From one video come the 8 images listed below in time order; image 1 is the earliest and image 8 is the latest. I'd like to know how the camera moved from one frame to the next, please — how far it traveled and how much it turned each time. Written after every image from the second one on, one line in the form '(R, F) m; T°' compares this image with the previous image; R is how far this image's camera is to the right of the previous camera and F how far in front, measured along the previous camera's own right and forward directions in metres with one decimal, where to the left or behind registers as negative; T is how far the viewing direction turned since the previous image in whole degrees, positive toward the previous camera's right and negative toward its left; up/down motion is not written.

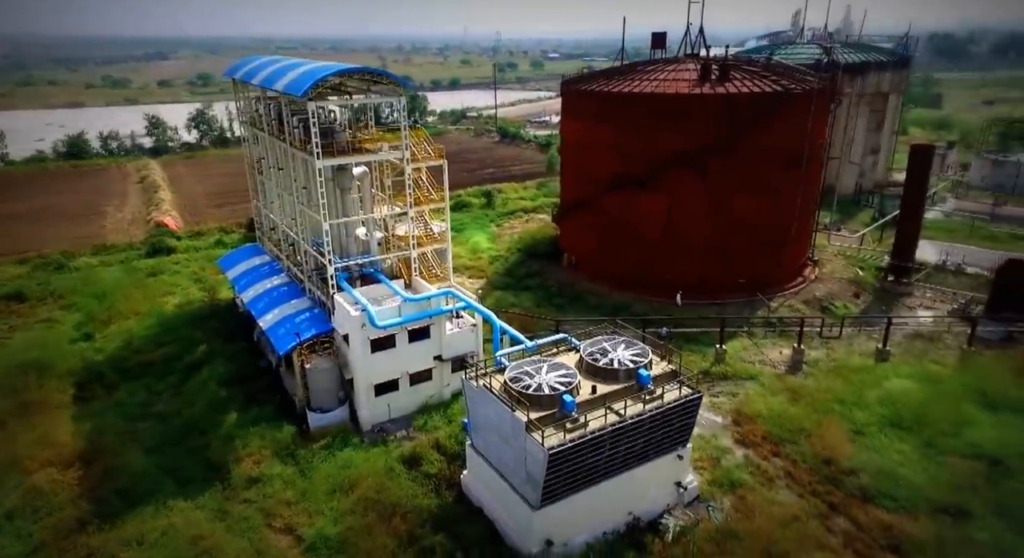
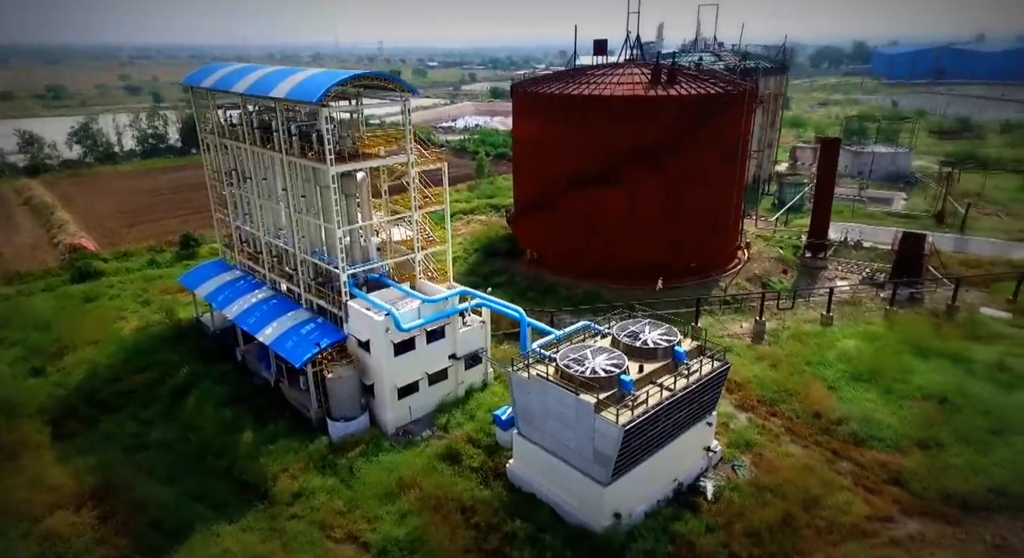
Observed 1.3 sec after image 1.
(-4.2, -0.4) m; +11°
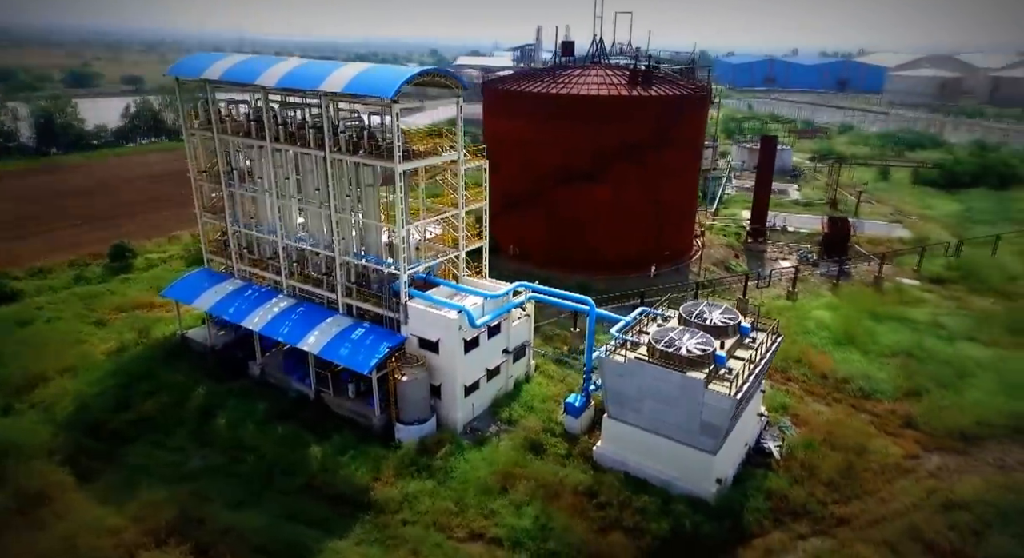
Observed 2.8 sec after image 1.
(-6.3, +0.3) m; +13°
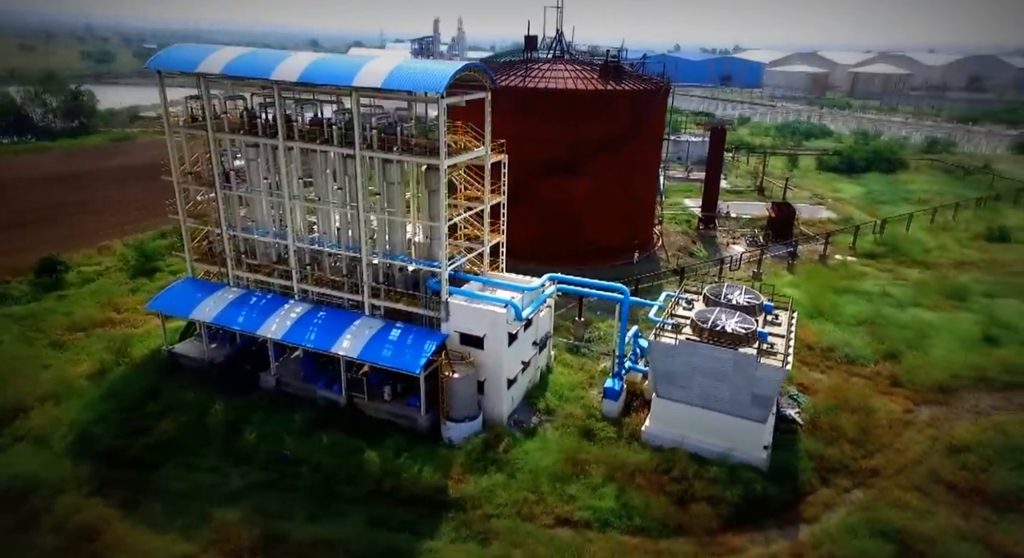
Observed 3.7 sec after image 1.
(-4.3, +0.1) m; +9°
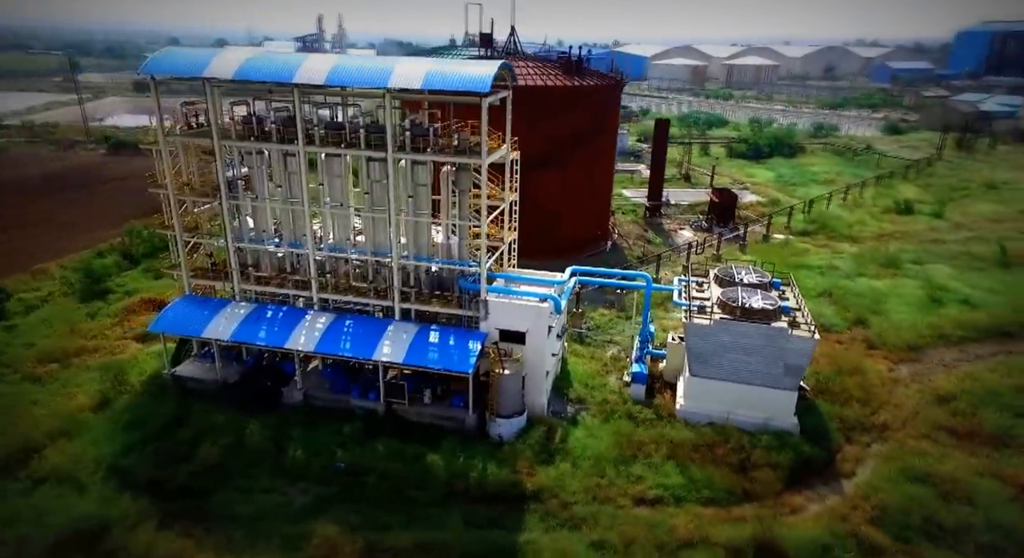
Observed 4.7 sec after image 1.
(-4.3, +0.1) m; +9°
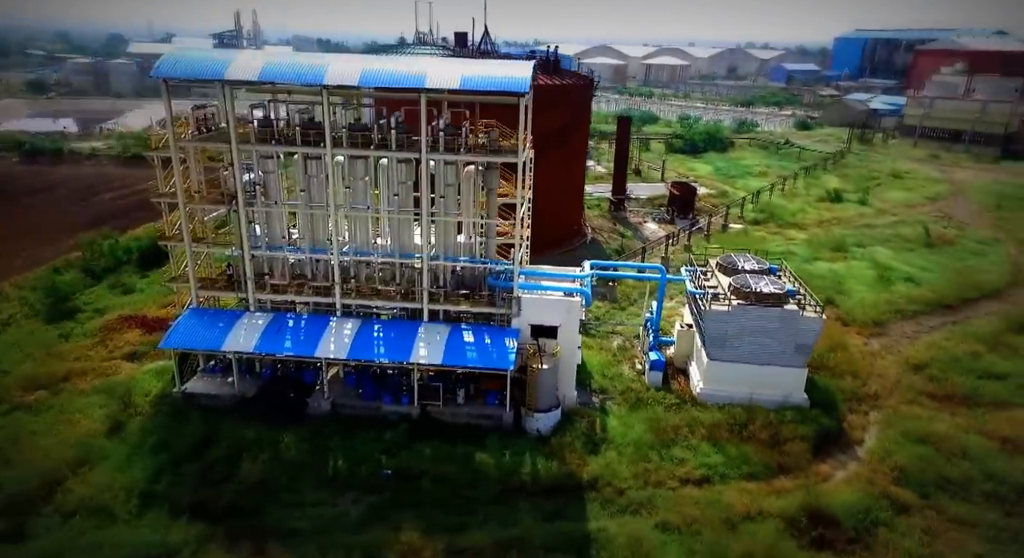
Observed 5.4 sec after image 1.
(-3.3, -0.1) m; +7°
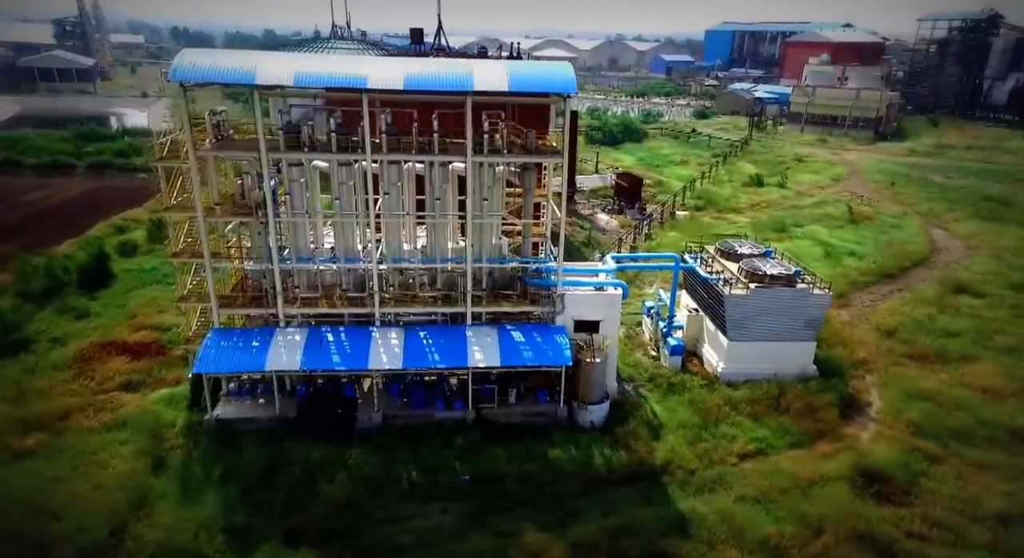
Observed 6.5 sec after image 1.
(-4.4, +0.1) m; +9°
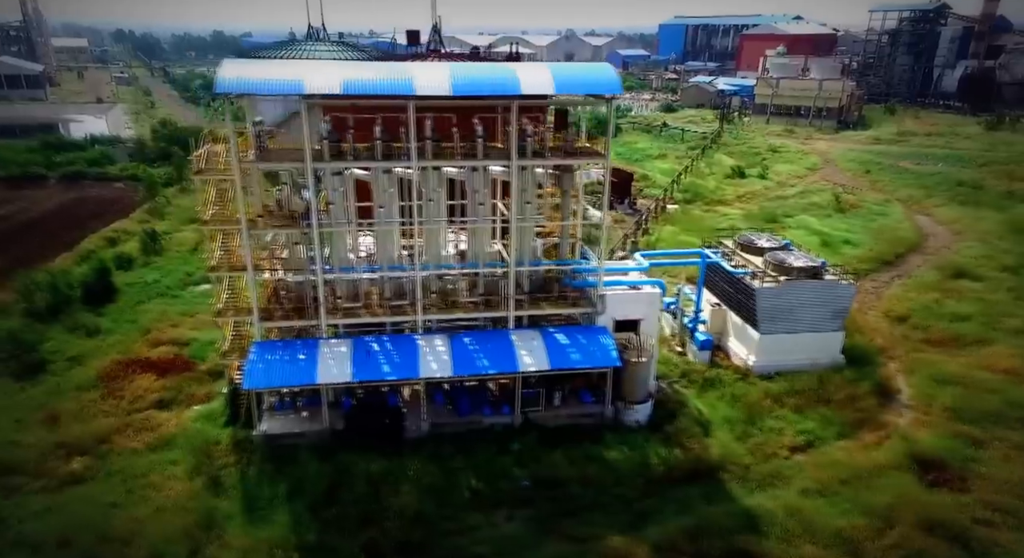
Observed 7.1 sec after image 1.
(-2.3, +0.3) m; +3°
